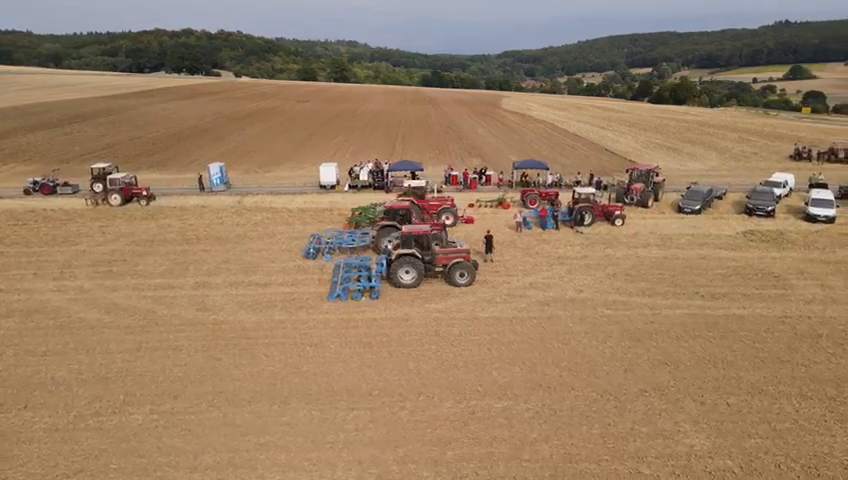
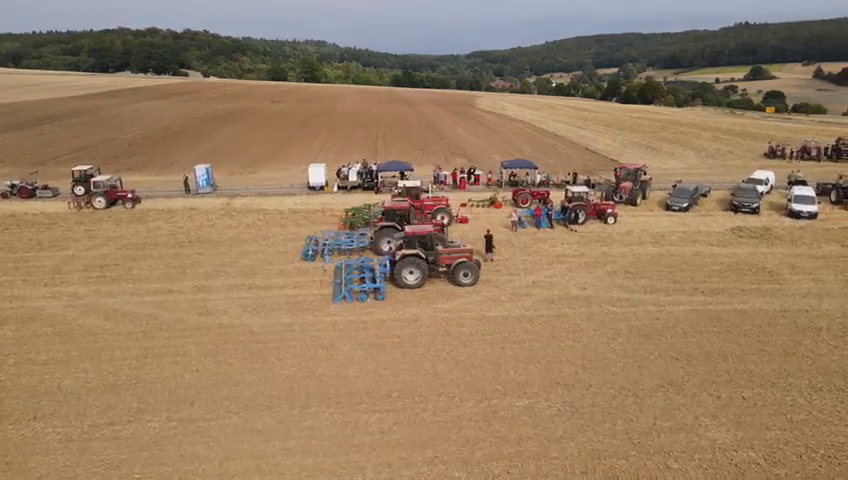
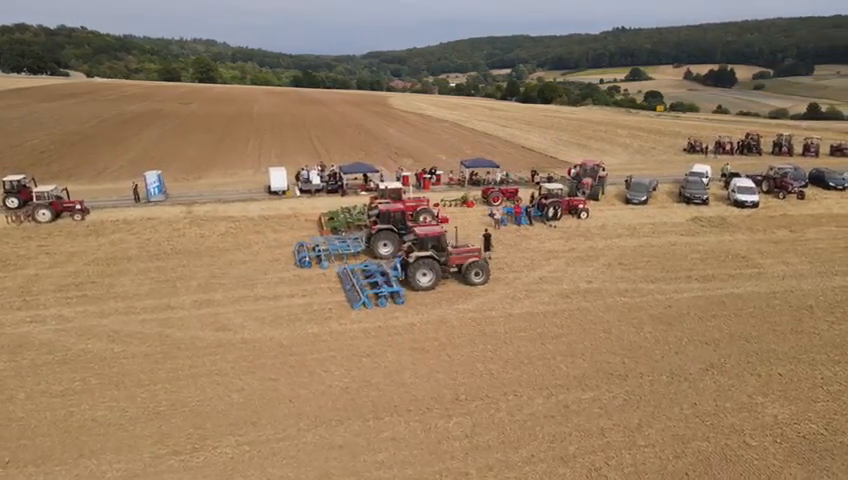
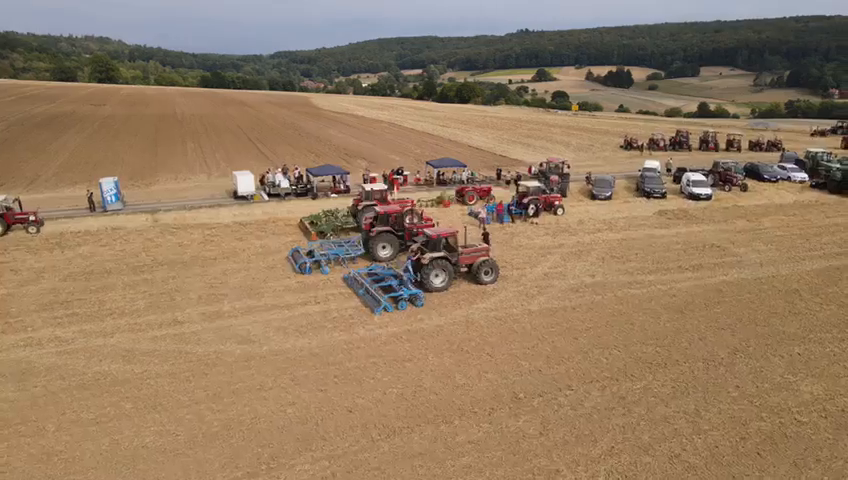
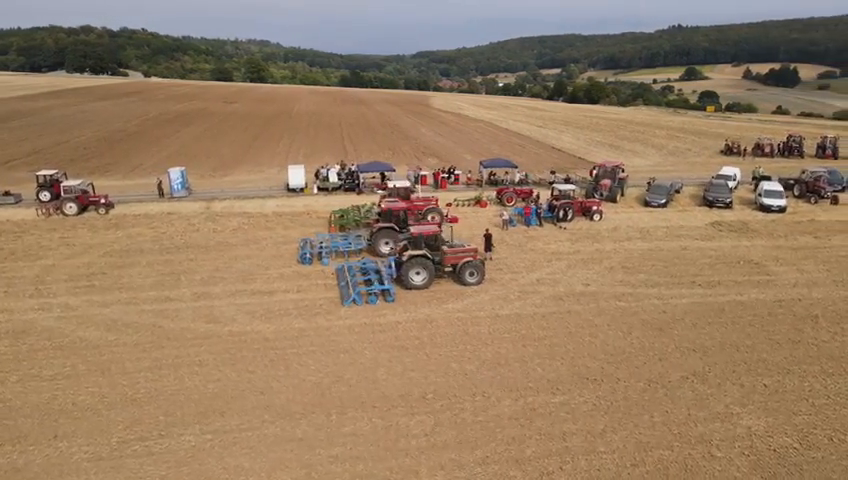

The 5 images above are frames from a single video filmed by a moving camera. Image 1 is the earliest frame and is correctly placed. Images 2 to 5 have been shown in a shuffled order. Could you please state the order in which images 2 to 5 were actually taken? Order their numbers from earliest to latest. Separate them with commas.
2, 5, 3, 4
